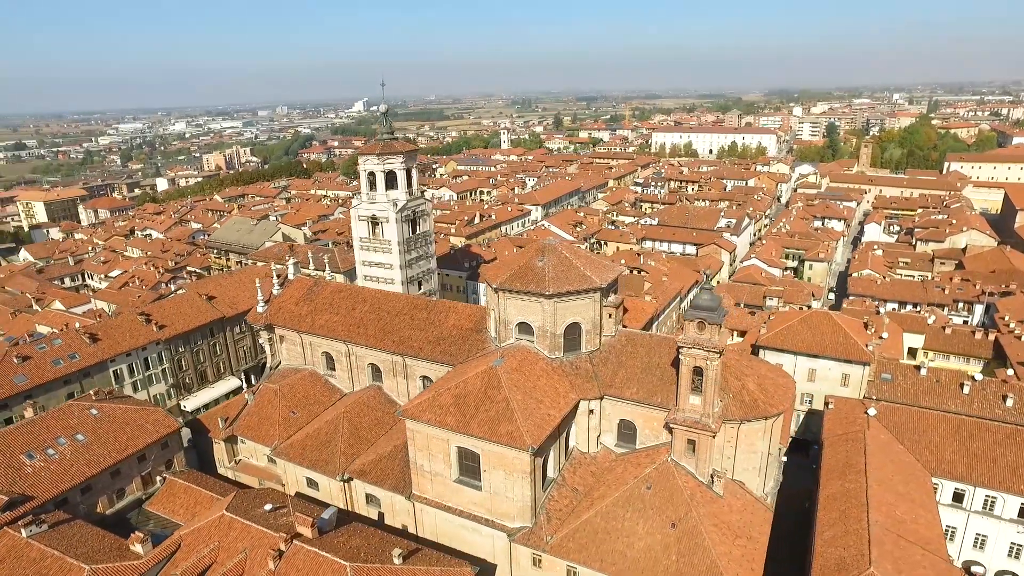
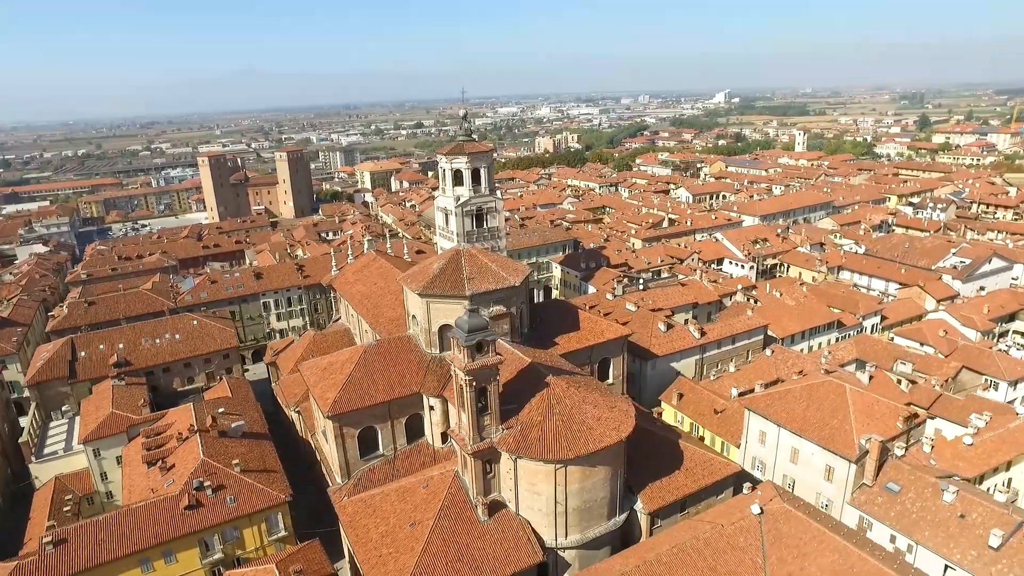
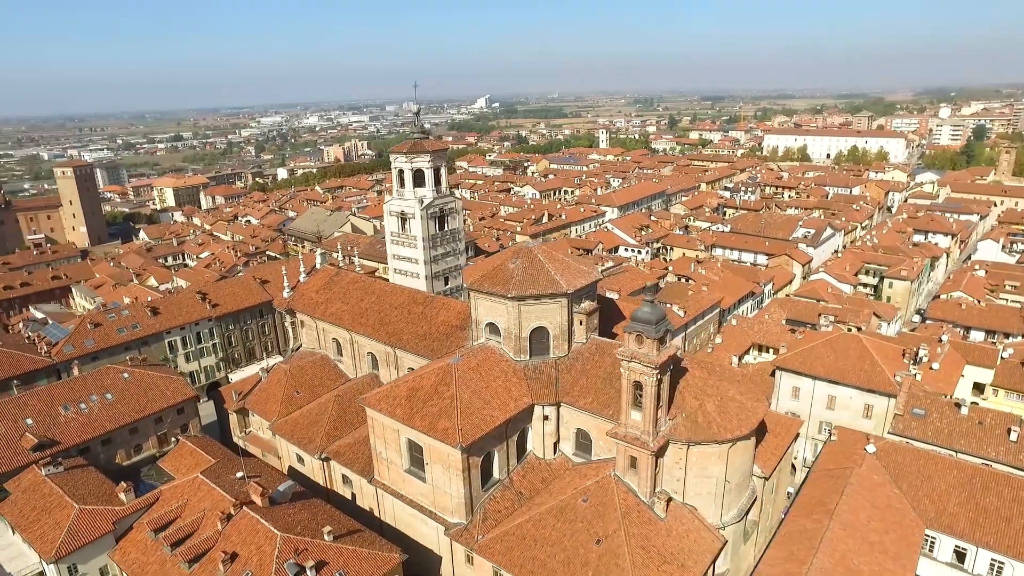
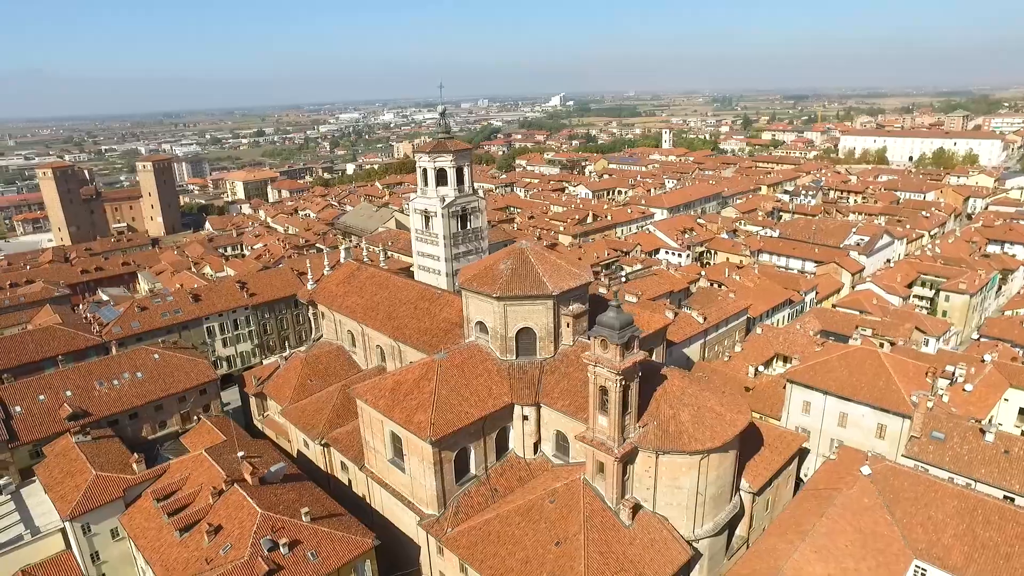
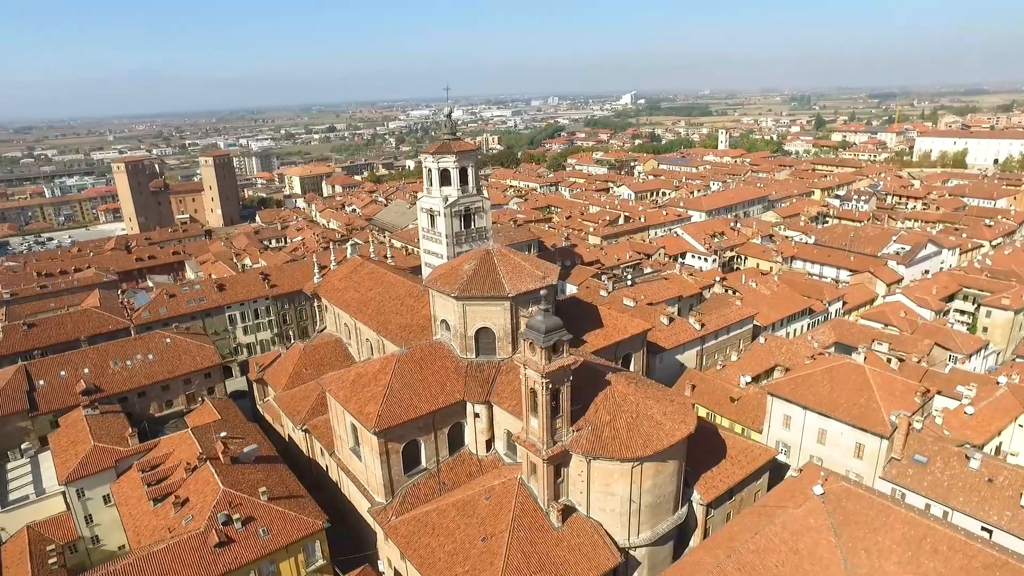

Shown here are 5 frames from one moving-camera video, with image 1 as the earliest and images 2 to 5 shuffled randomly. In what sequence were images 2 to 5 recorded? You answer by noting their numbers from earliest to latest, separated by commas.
3, 4, 5, 2
